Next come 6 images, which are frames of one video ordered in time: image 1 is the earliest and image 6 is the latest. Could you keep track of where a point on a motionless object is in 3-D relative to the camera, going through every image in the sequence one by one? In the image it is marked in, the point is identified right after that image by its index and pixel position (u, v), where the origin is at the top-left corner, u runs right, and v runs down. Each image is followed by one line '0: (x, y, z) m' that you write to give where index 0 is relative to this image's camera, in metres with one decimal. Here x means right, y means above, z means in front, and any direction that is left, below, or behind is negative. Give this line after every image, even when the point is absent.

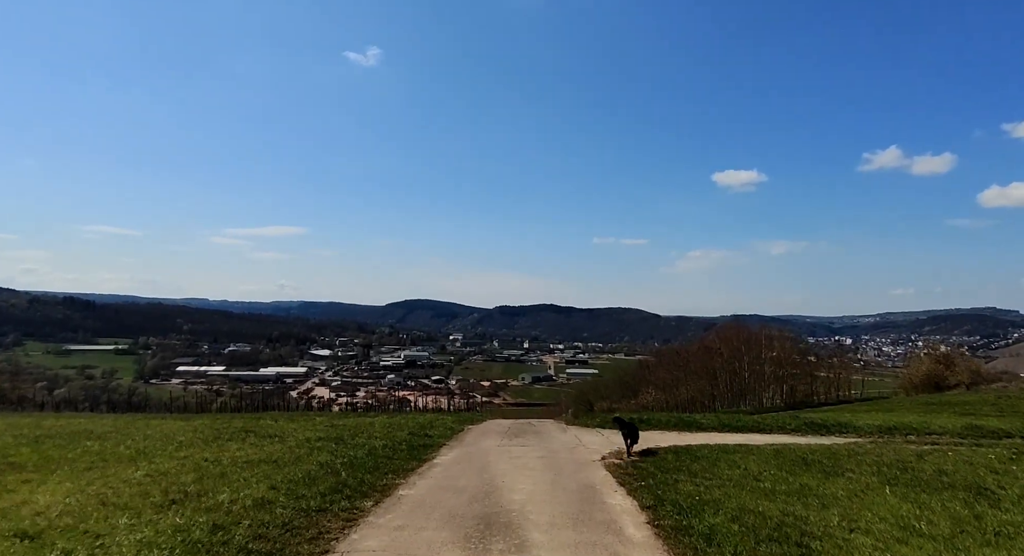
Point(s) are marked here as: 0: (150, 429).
0: (-11.7, -4.8, +19.9) m
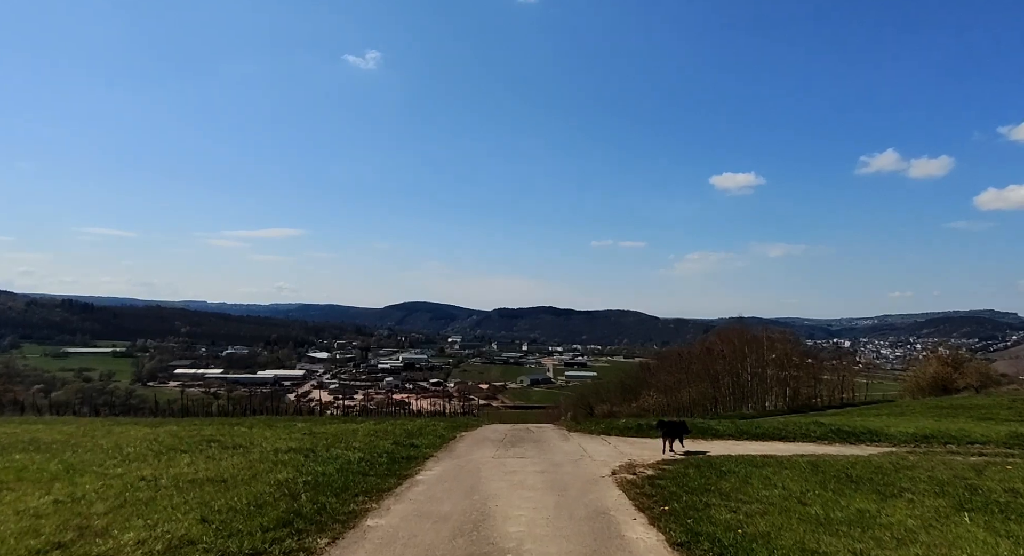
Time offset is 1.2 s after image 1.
0: (-11.7, -4.6, +18.1) m
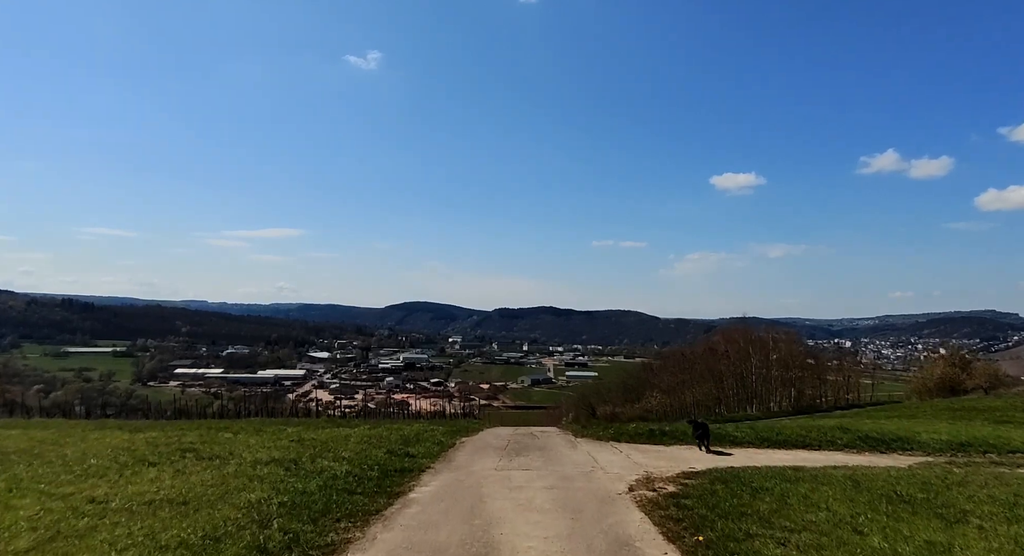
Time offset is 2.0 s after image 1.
0: (-11.6, -4.5, +16.9) m
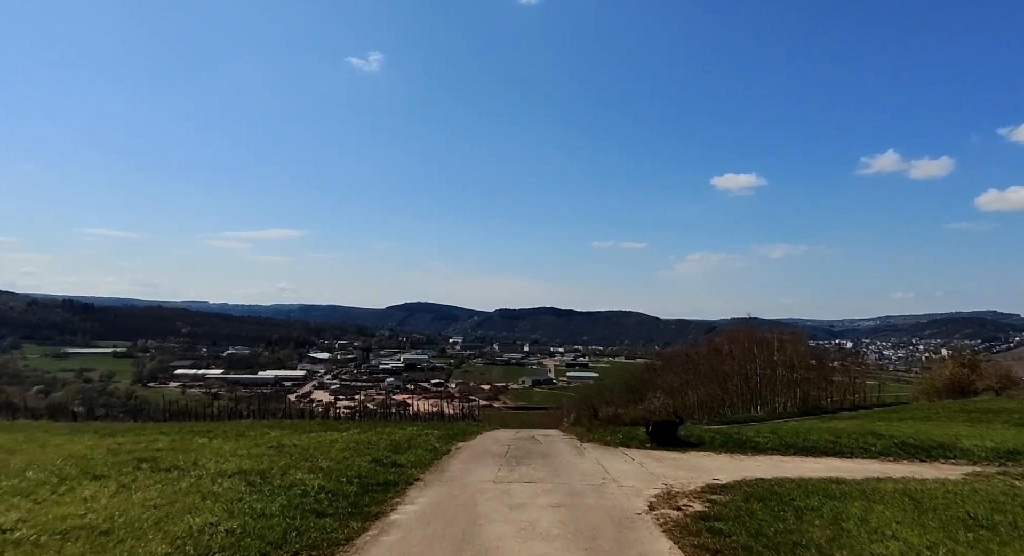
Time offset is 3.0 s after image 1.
0: (-11.6, -4.3, +15.5) m
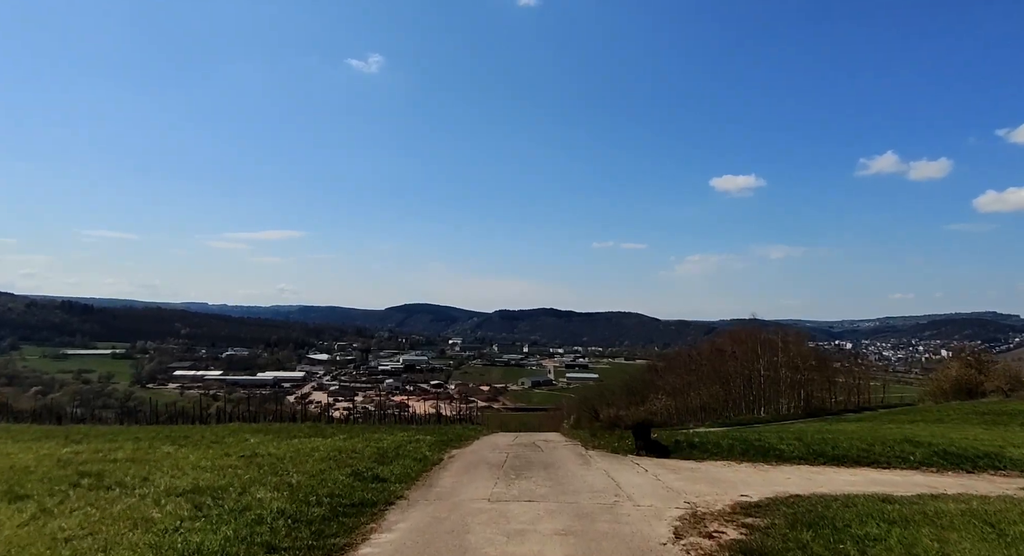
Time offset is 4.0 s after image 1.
0: (-11.7, -4.1, +13.9) m
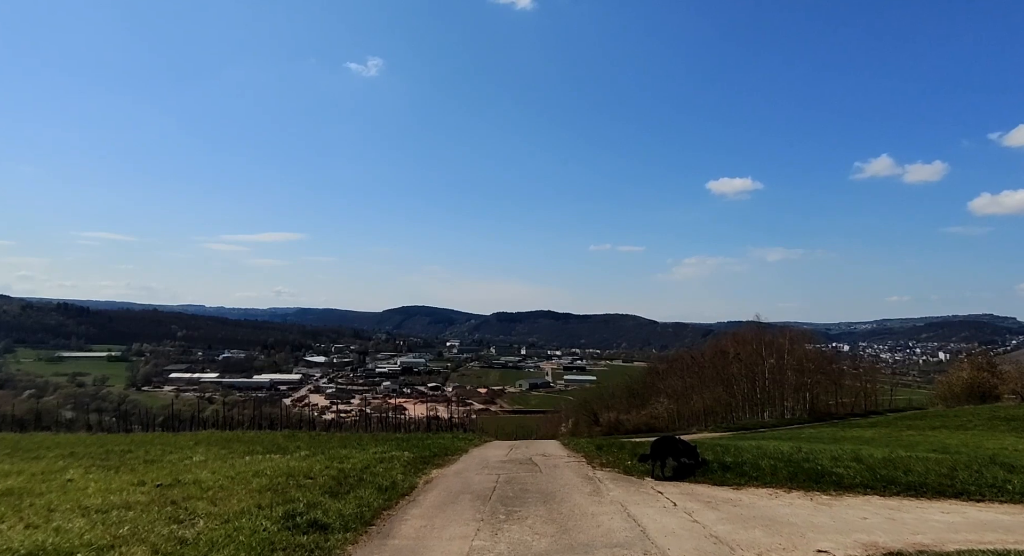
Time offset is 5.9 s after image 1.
0: (-11.8, -3.7, +11.0) m
